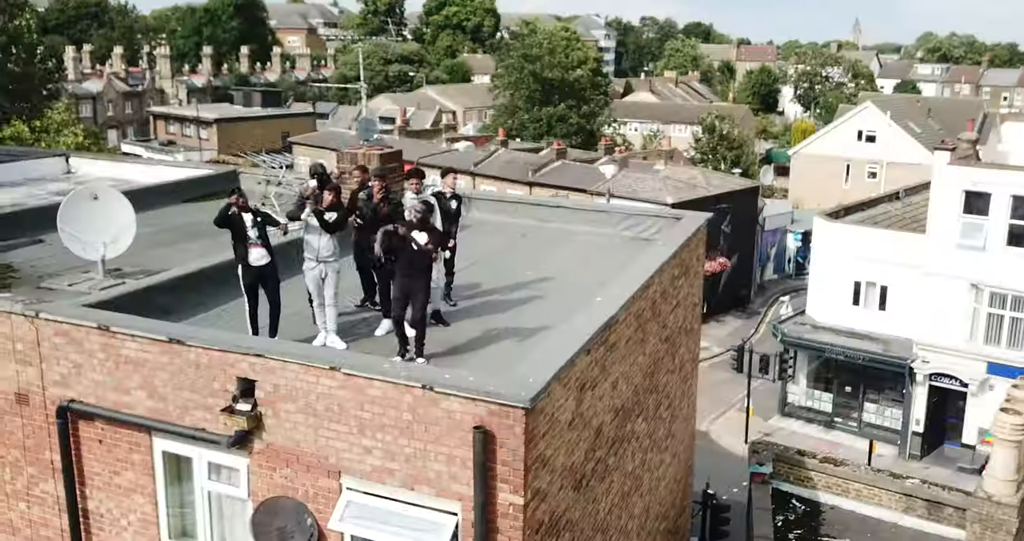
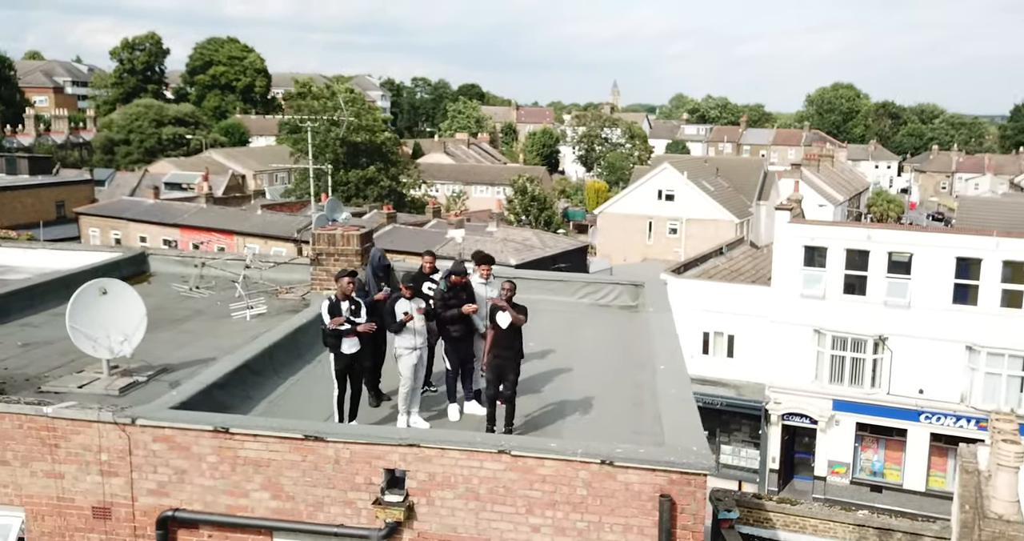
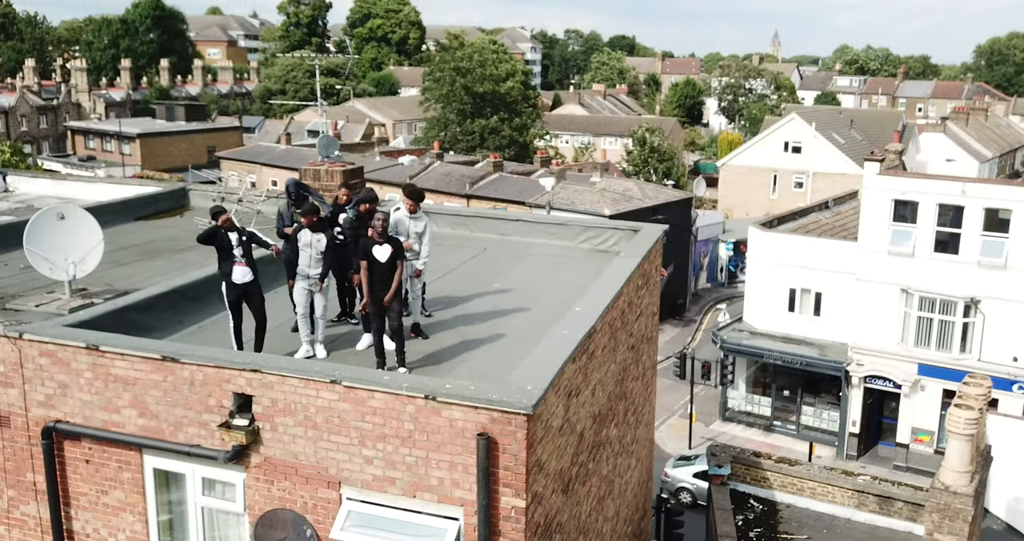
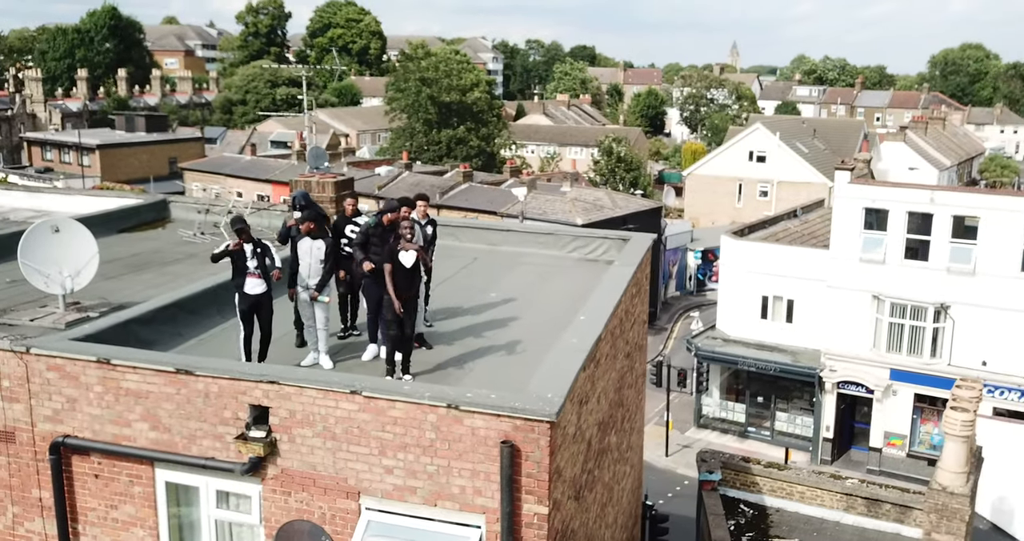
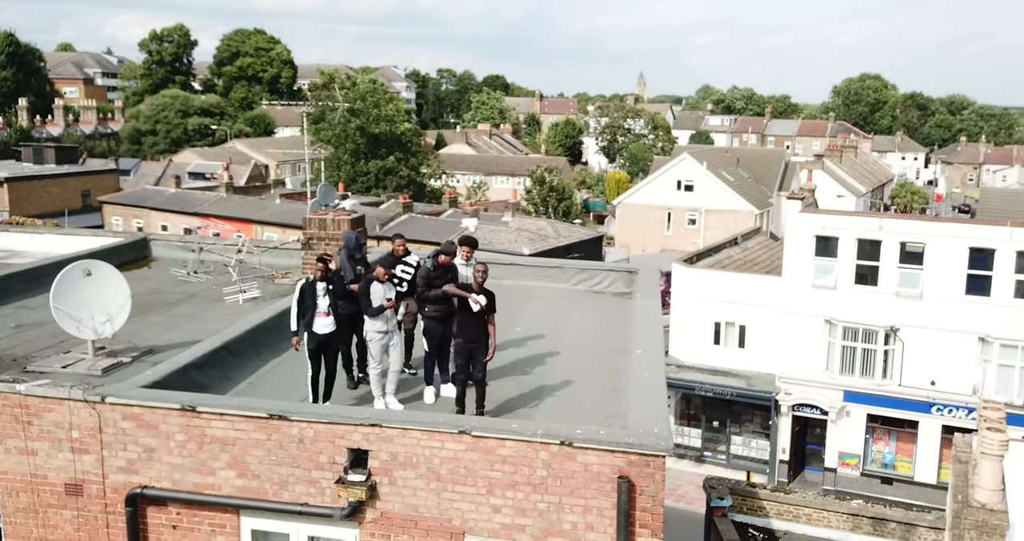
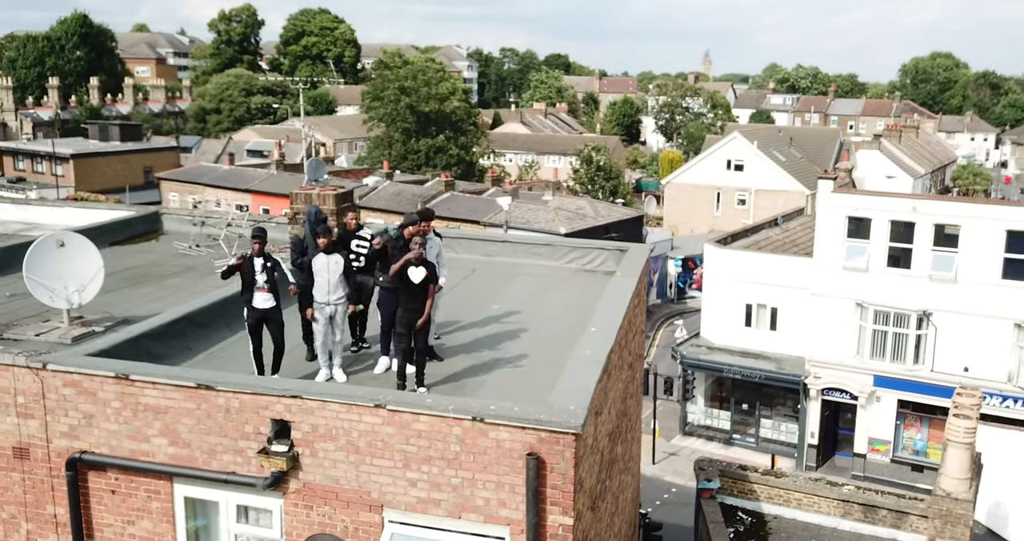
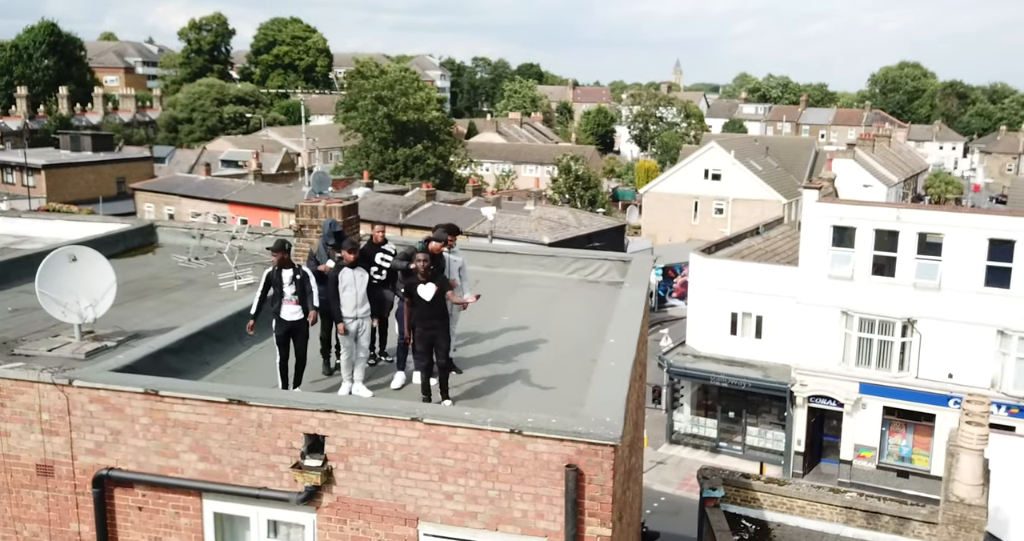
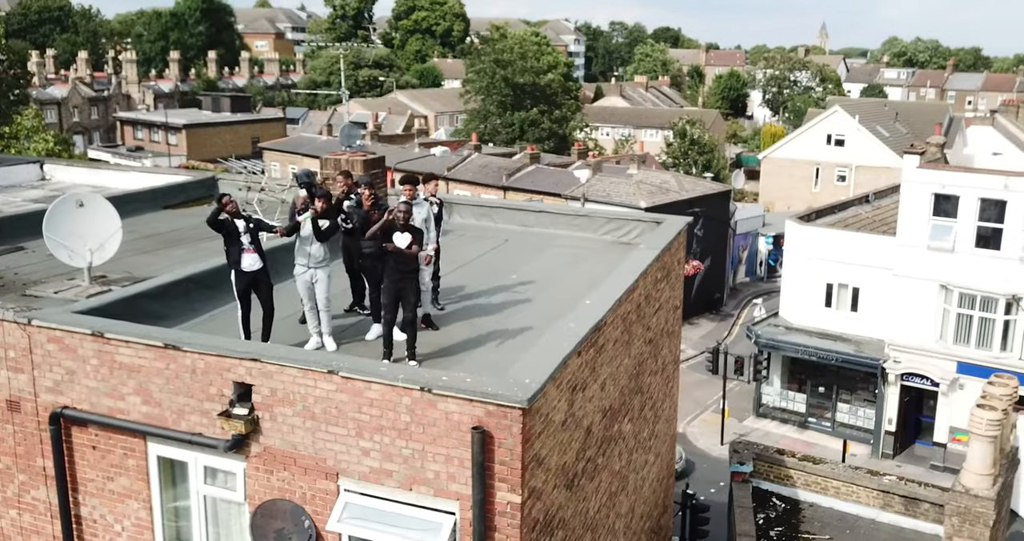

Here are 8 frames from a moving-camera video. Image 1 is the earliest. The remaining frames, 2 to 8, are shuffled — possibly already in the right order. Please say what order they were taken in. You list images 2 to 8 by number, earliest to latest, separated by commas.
8, 3, 4, 6, 7, 5, 2
